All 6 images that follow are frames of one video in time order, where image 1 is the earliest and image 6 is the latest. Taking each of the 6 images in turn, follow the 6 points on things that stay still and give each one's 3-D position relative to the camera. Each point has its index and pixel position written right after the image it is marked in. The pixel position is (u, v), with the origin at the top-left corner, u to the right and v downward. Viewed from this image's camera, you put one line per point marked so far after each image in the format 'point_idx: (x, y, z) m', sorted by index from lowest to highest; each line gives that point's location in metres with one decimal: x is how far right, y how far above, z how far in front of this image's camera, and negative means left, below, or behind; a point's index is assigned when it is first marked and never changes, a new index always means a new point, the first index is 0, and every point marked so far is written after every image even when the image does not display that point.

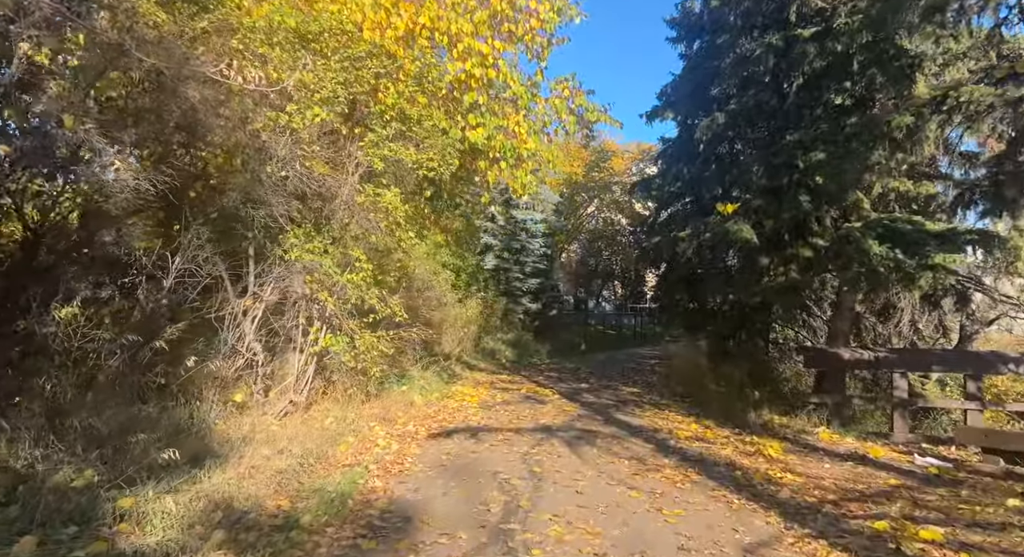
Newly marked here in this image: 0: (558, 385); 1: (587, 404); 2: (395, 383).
0: (+0.9, -2.2, +13.4) m
1: (+1.2, -2.1, +10.8) m
2: (-1.7, -1.5, +9.4) m
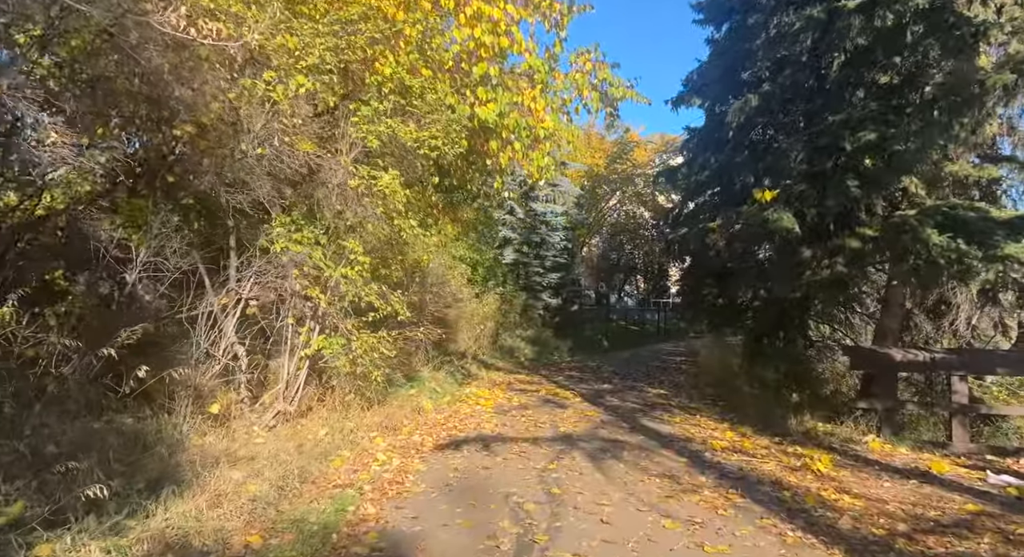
0: (+1.3, -2.1, +12.7) m
1: (+1.5, -2.0, +10.0) m
2: (-1.5, -1.4, +8.7) m
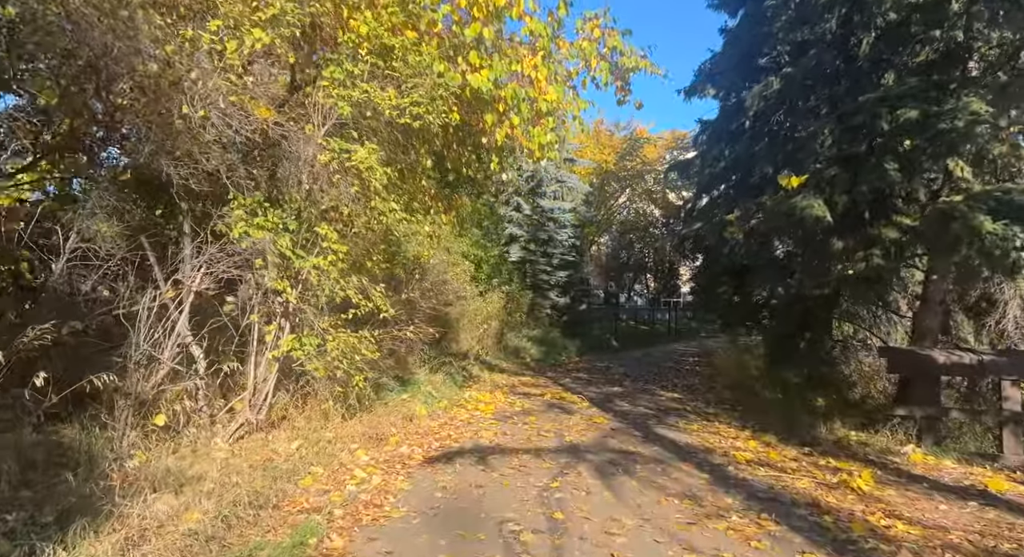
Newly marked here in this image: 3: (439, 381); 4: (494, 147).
0: (+1.4, -2.0, +11.9) m
1: (+1.5, -1.9, +9.2) m
2: (-1.4, -1.4, +7.9) m
3: (-1.1, -1.5, +9.8) m
4: (-0.2, +1.4, +6.9) m
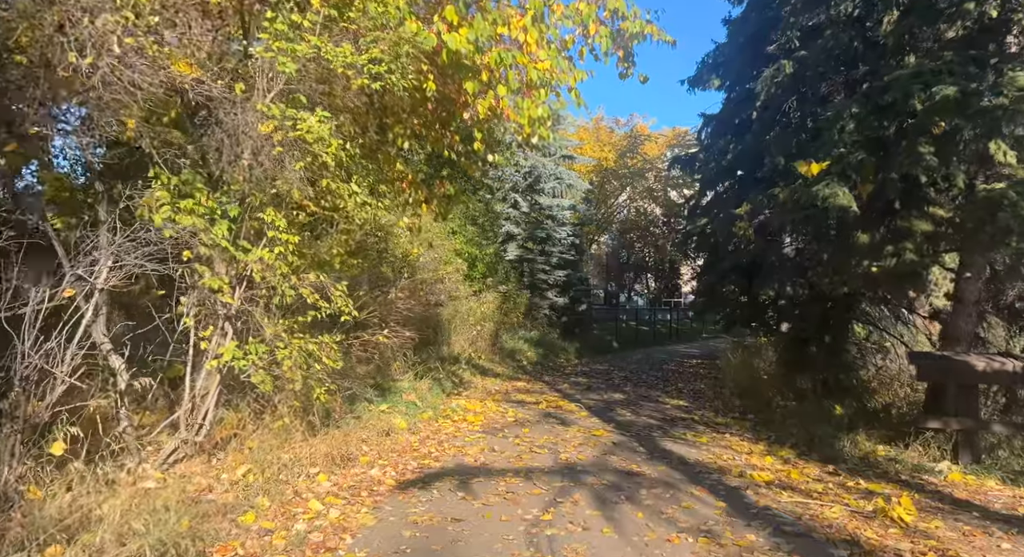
0: (+1.3, -2.0, +11.1) m
1: (+1.4, -1.9, +8.4) m
2: (-1.6, -1.4, +7.1) m
3: (-1.2, -1.5, +9.0) m
4: (-0.3, +1.4, +6.1) m
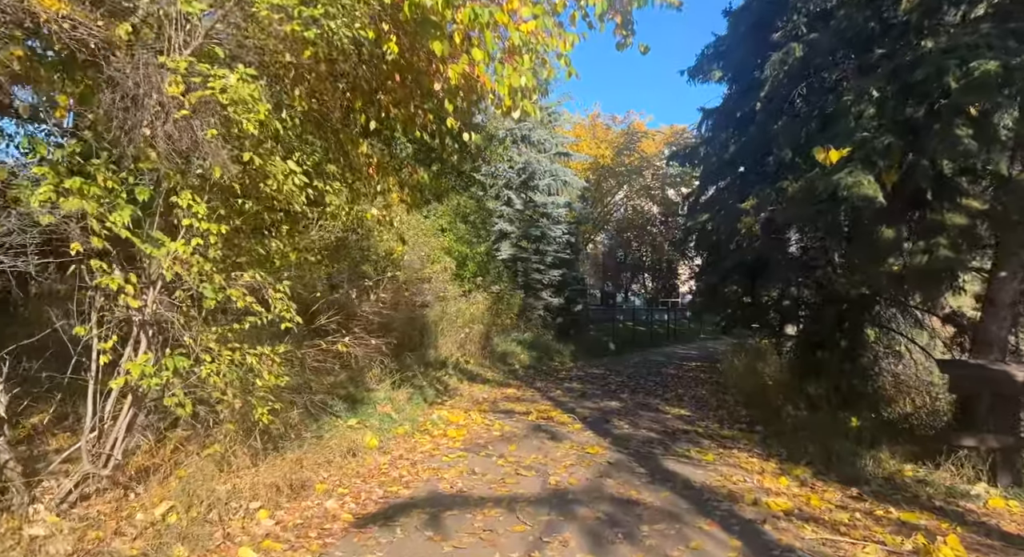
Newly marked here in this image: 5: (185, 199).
0: (+1.1, -2.0, +10.3) m
1: (+1.3, -1.9, +7.7) m
2: (-1.7, -1.3, +6.3) m
3: (-1.4, -1.5, +8.2) m
4: (-0.5, +1.4, +5.3) m
5: (-1.7, +0.4, +3.4) m
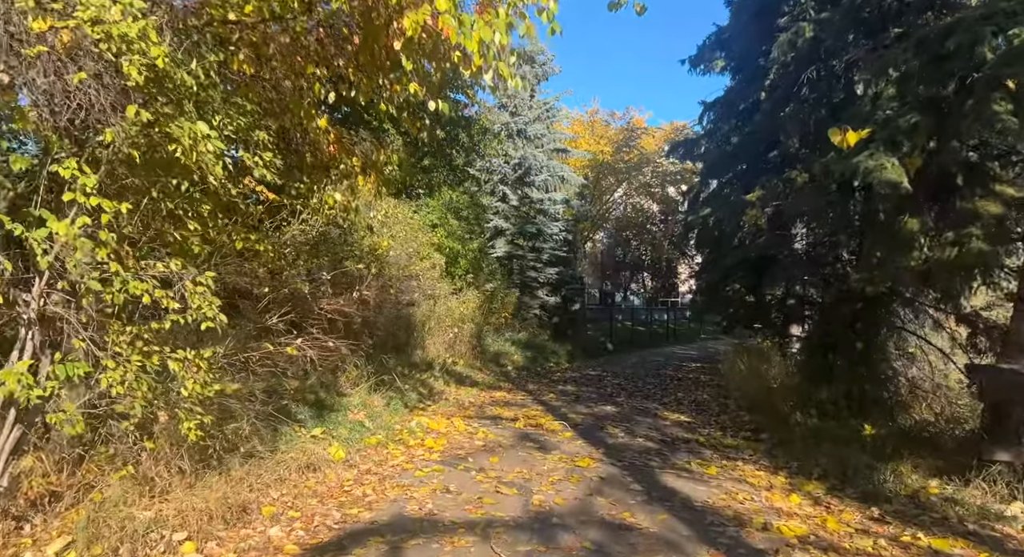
0: (+0.9, -1.9, +9.7) m
1: (+1.1, -1.8, +7.0) m
2: (-1.9, -1.3, +5.7) m
3: (-1.5, -1.5, +7.5) m
4: (-0.6, +1.4, +4.6) m
5: (-1.9, +0.5, +2.8) m
